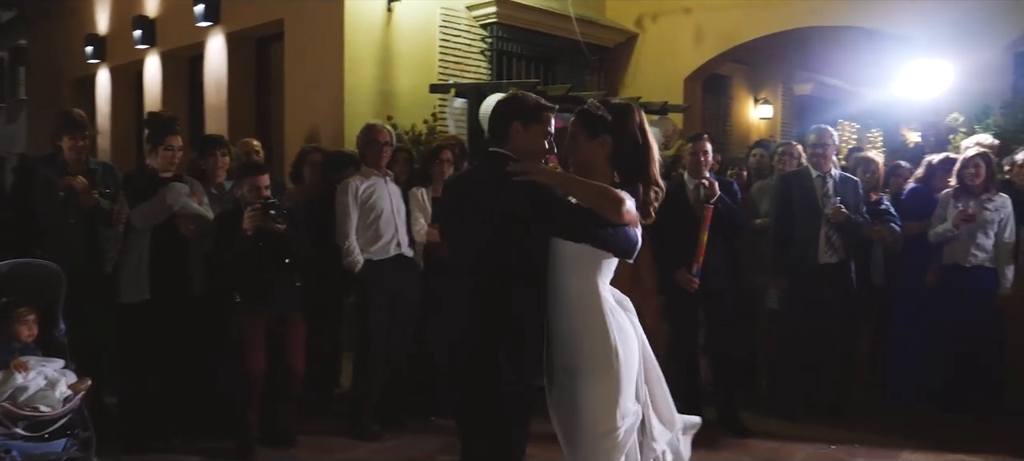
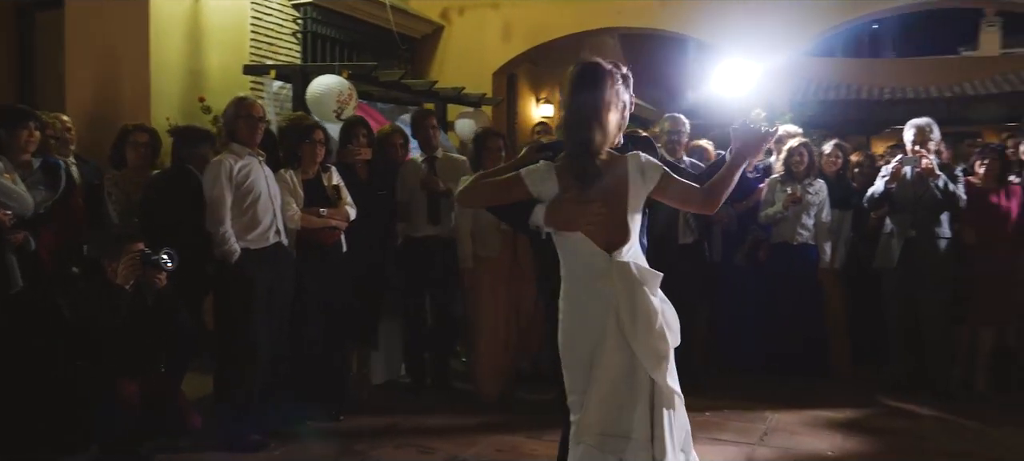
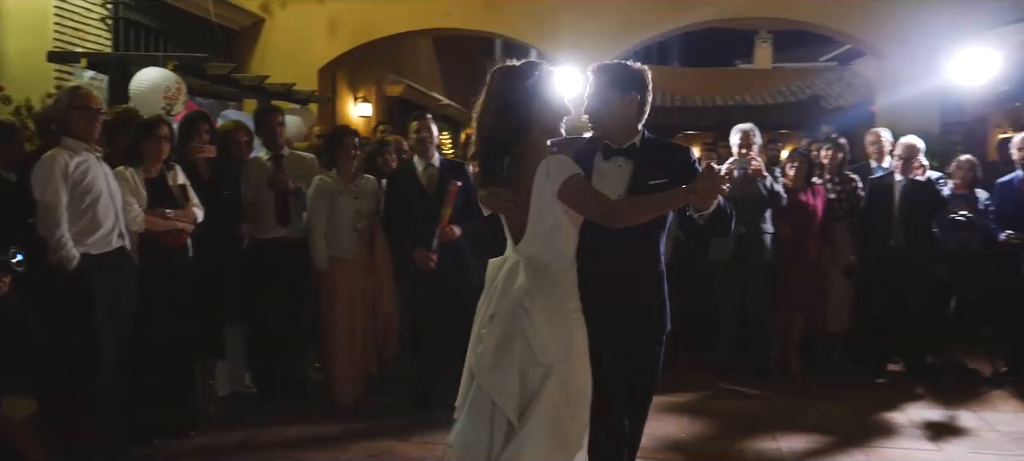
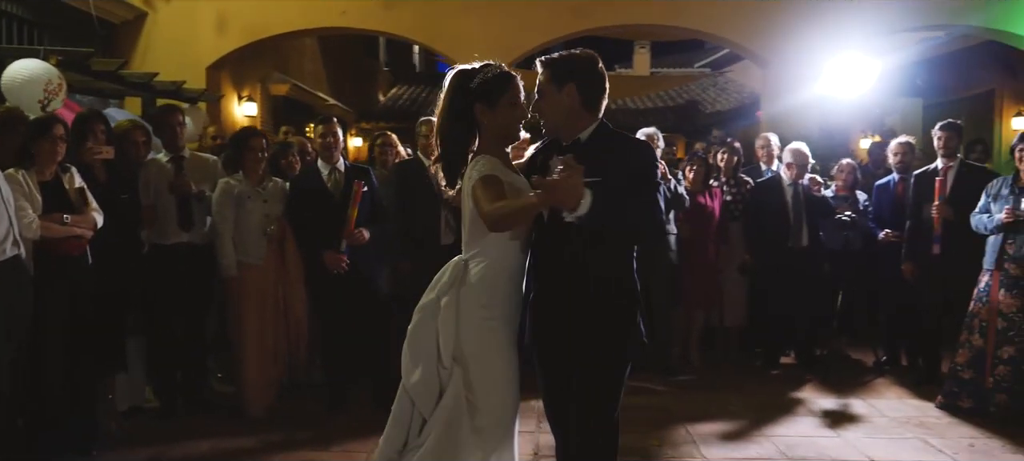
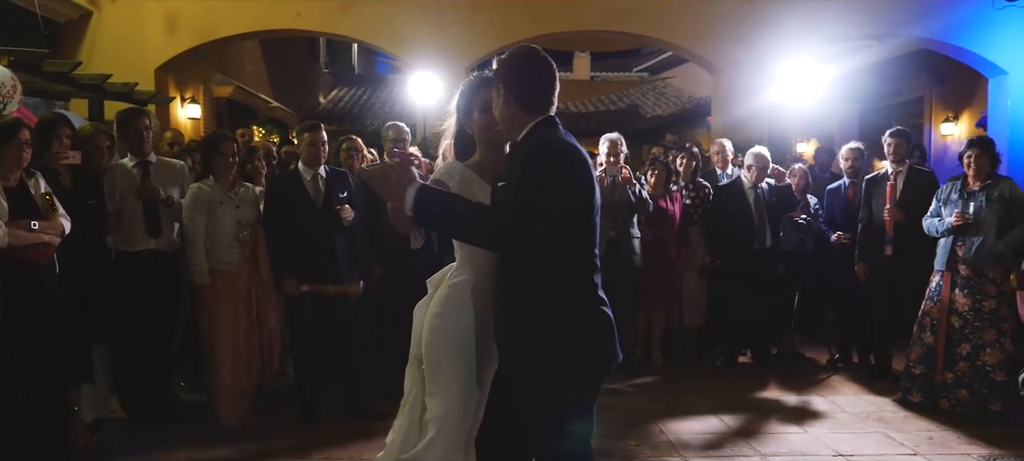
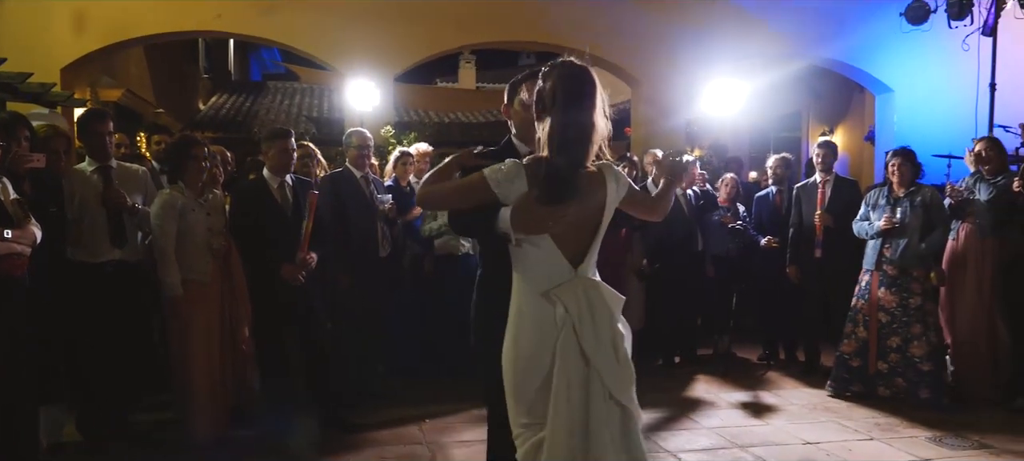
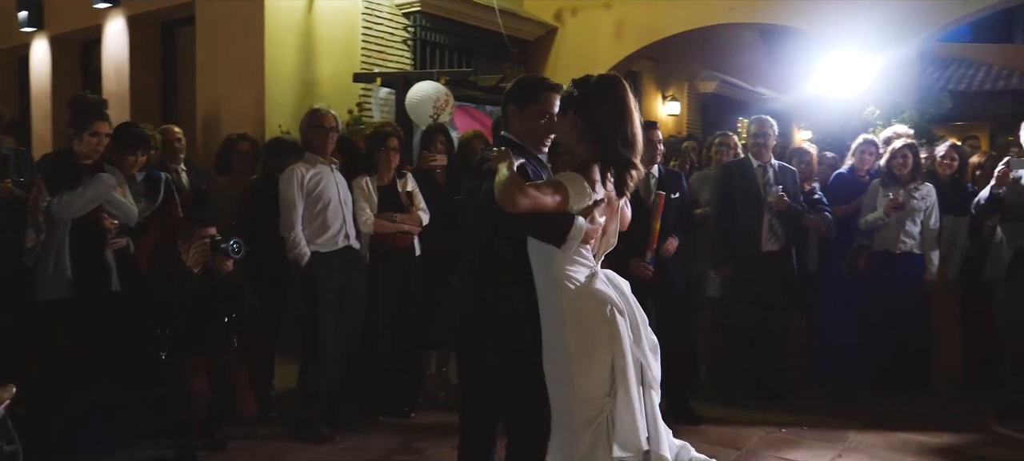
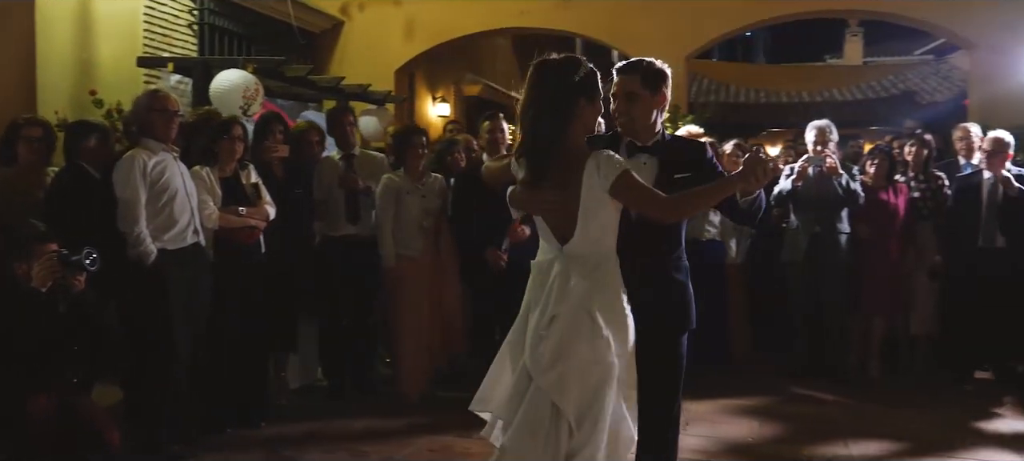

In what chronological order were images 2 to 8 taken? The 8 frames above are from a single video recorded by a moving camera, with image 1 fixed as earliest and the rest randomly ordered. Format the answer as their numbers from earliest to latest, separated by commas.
7, 2, 8, 3, 4, 5, 6
